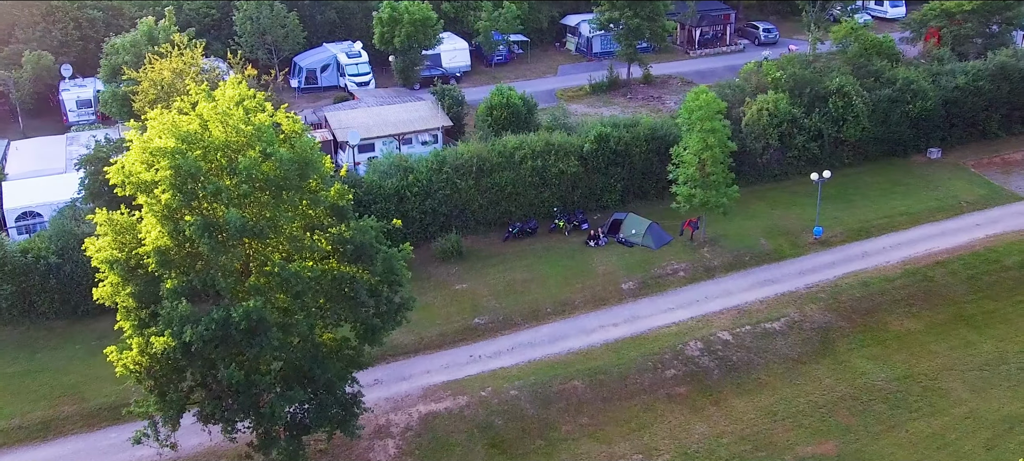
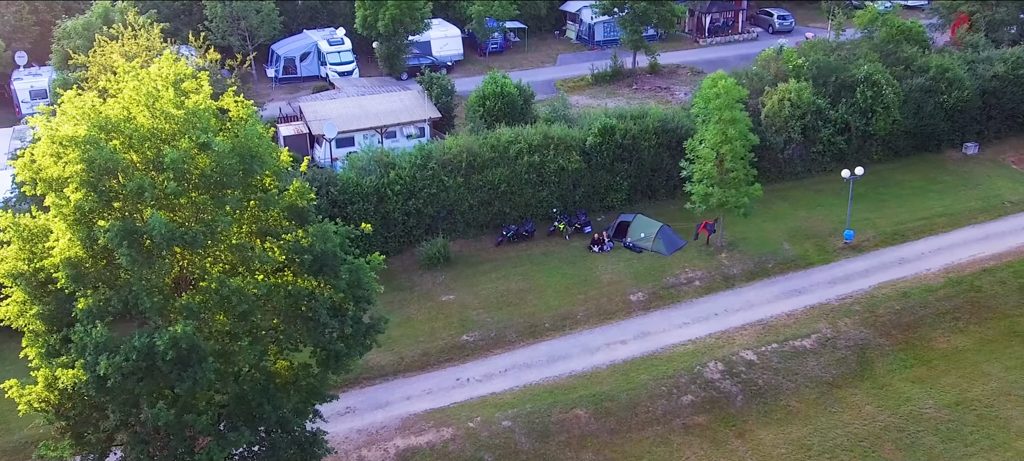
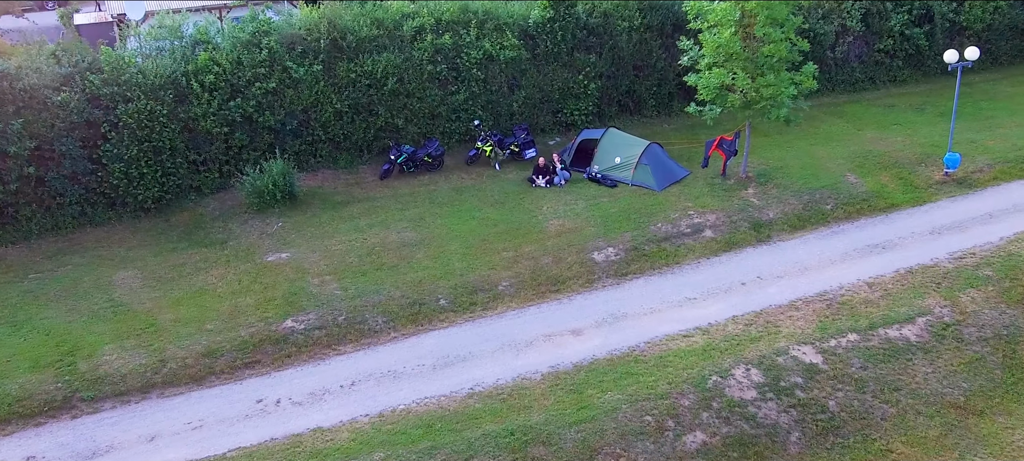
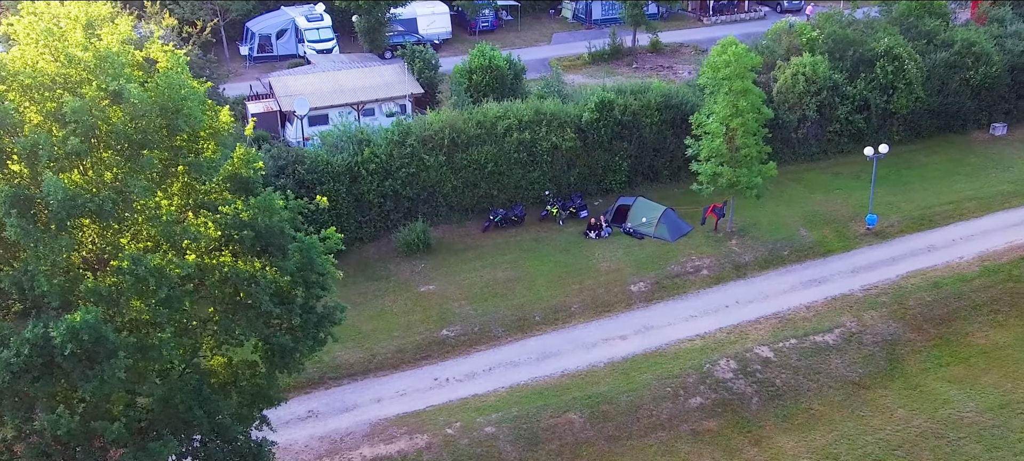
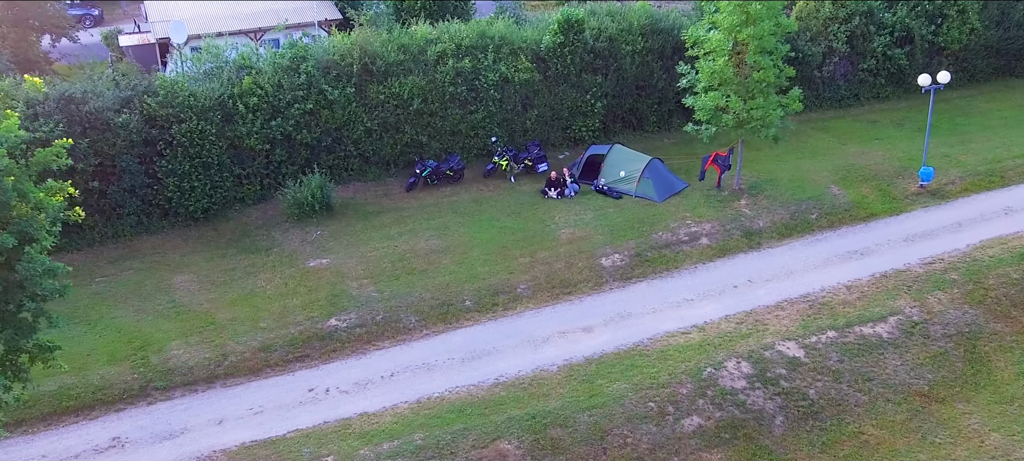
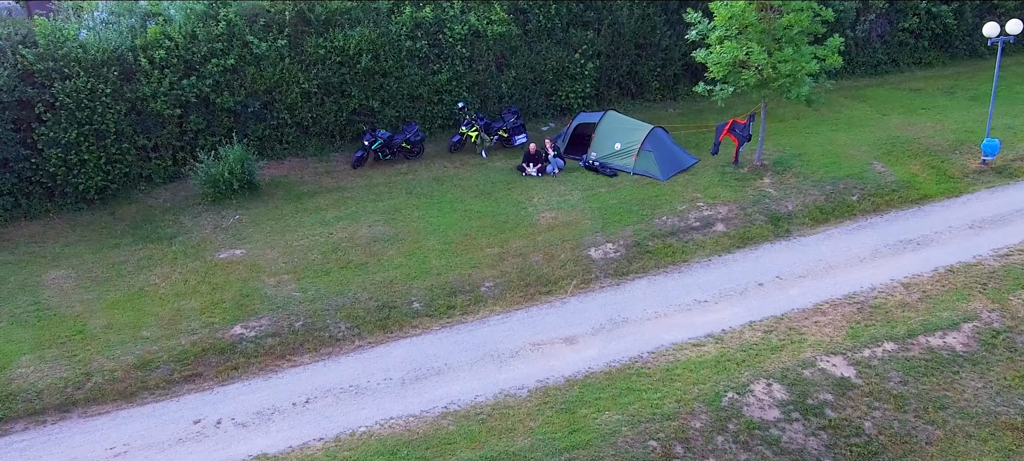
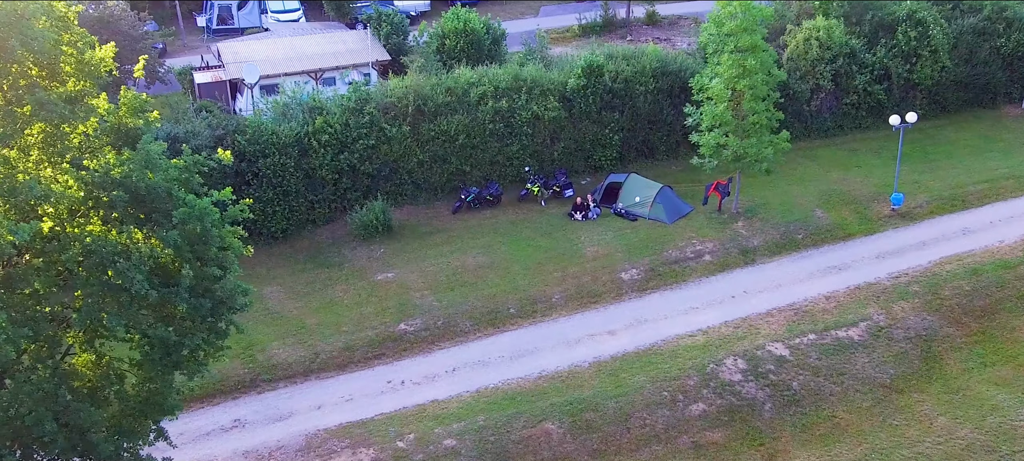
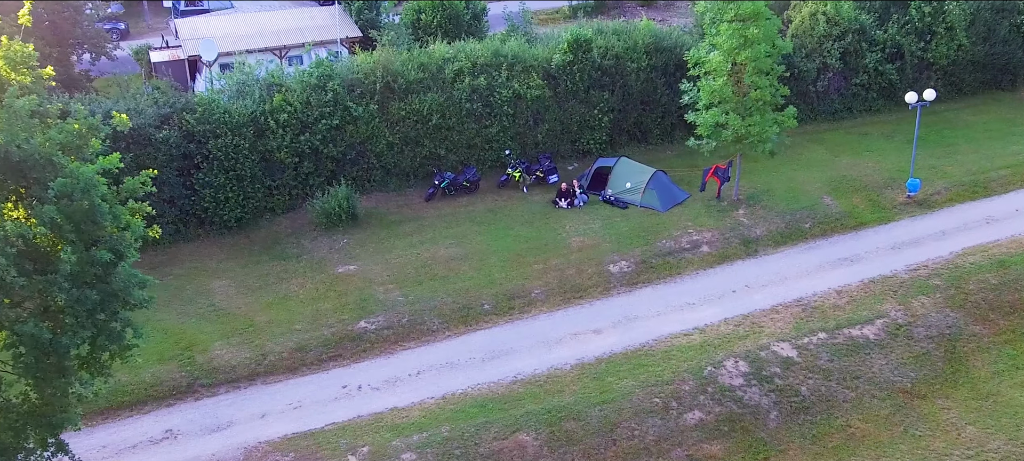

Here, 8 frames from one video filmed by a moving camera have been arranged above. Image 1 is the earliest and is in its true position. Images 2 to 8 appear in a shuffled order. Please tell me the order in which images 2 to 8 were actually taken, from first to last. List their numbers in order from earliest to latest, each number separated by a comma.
2, 4, 7, 8, 5, 3, 6
